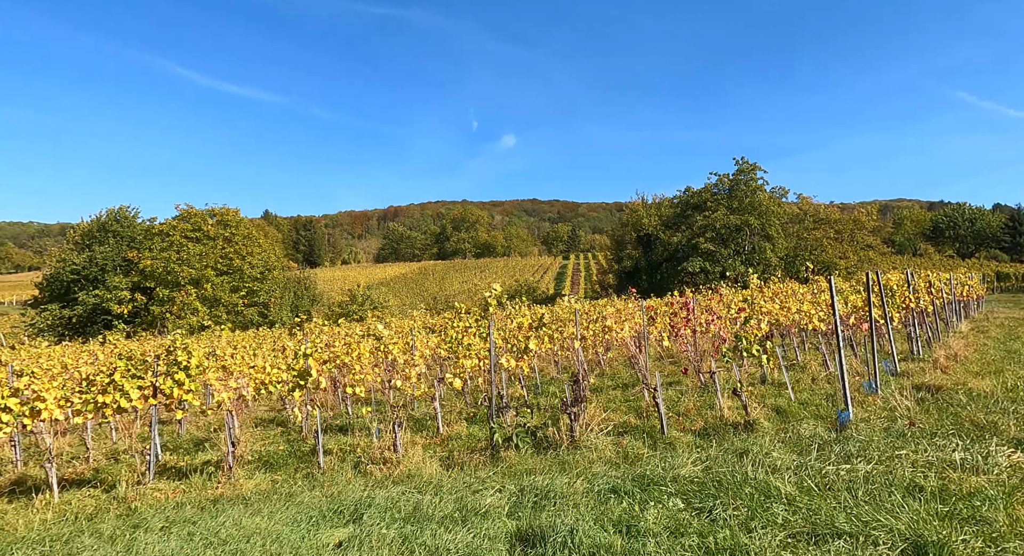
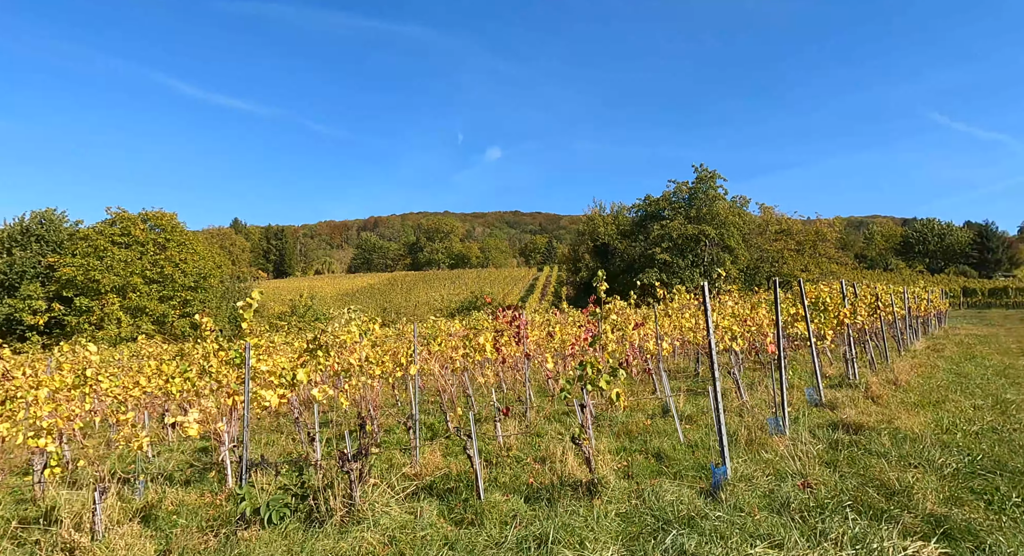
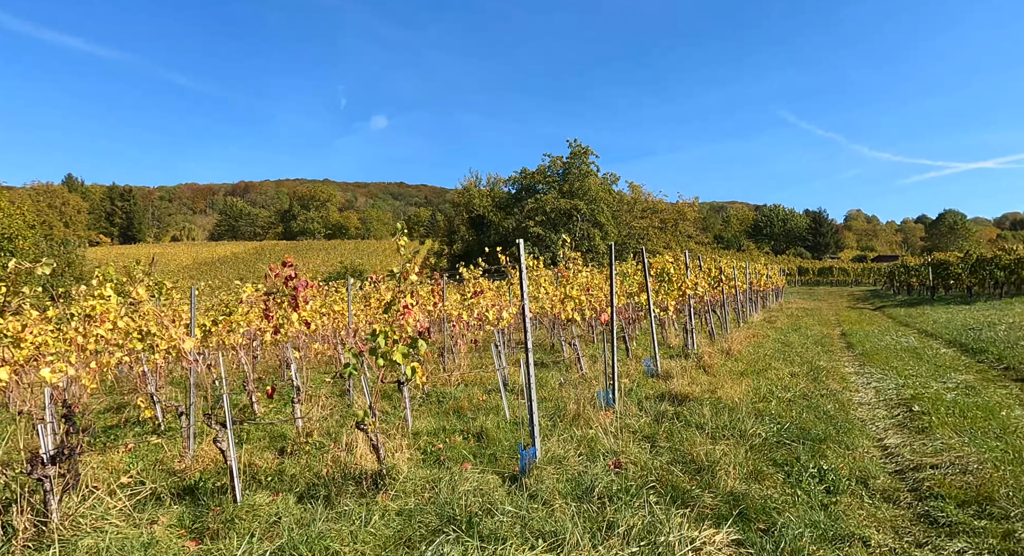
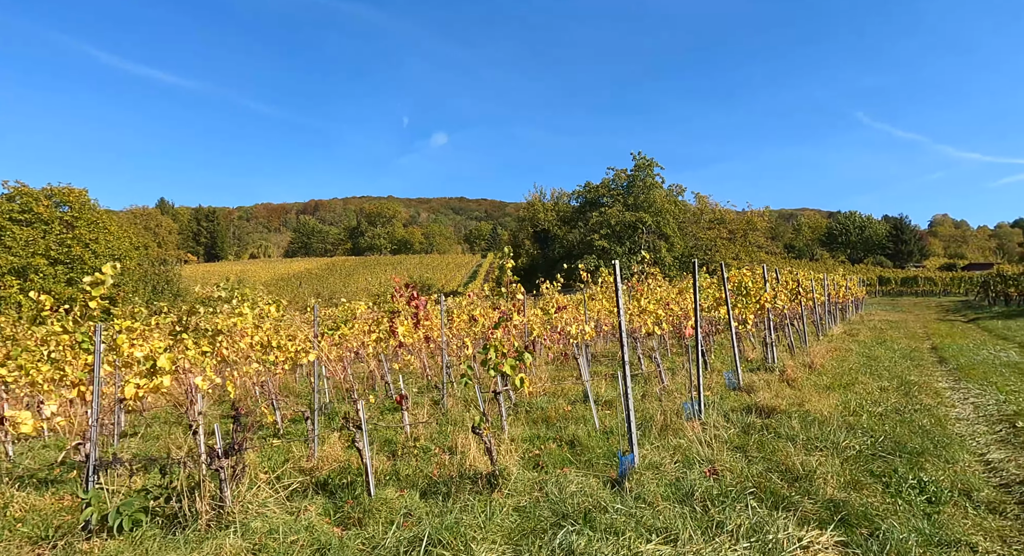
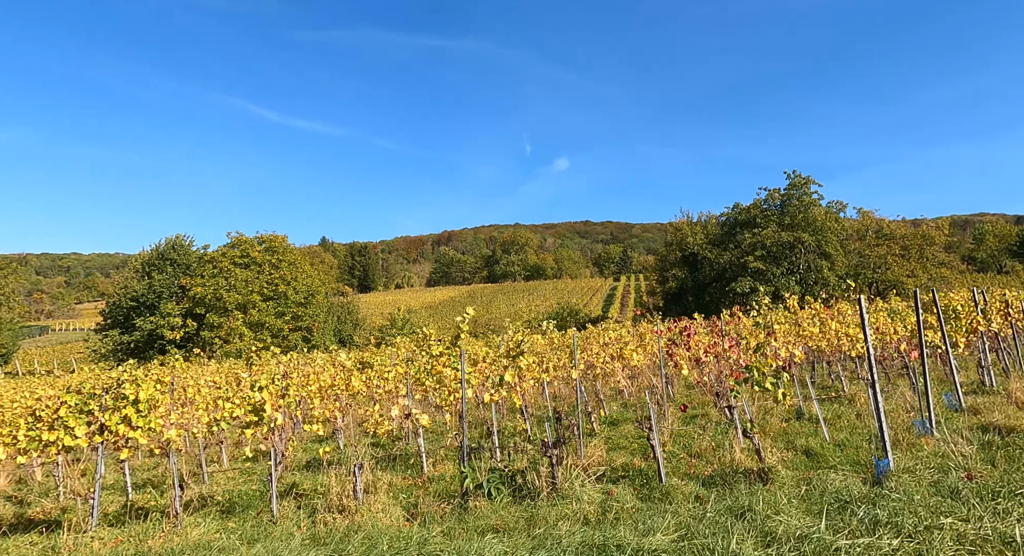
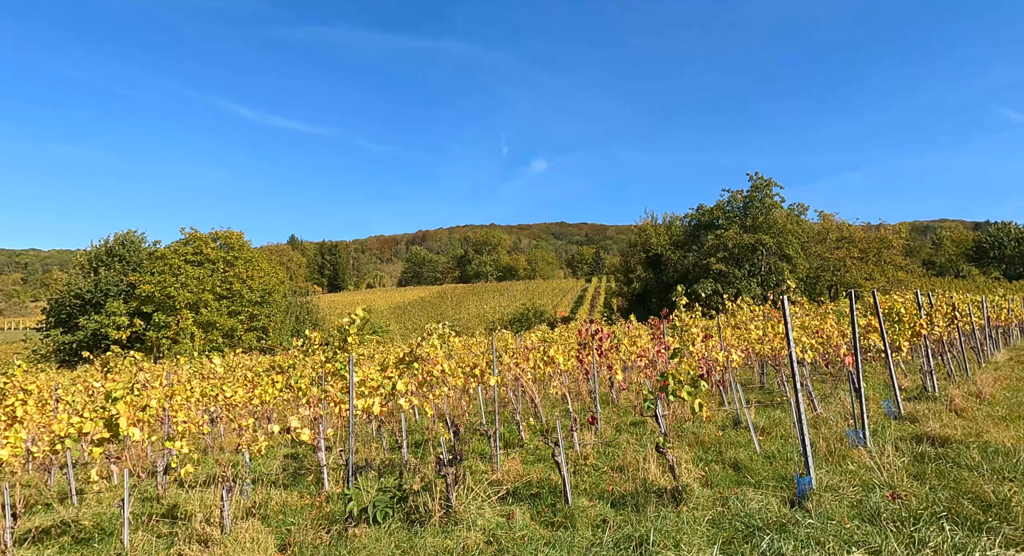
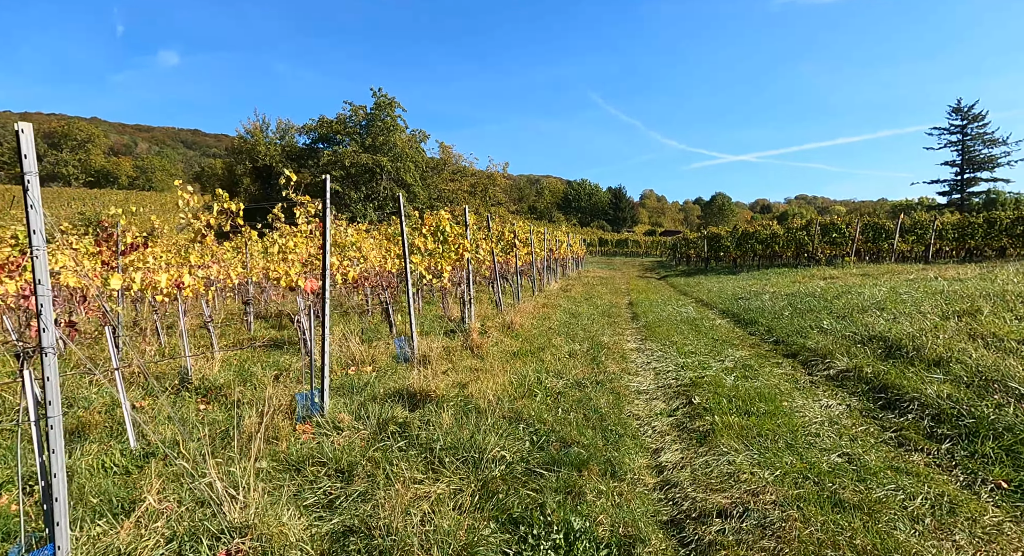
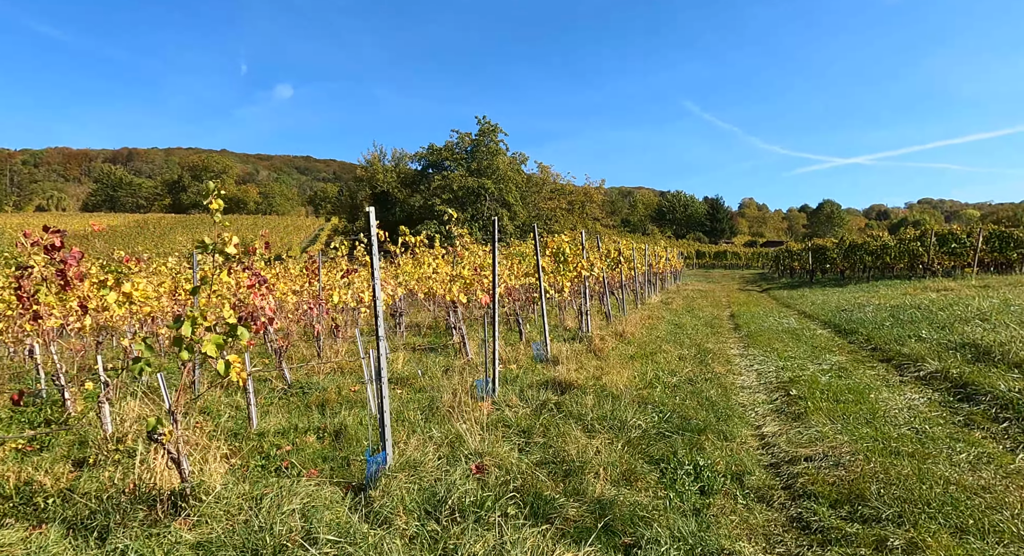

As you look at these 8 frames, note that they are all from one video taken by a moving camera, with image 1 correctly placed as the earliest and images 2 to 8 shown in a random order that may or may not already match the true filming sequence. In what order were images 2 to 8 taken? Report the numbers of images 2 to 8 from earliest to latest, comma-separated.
5, 6, 2, 4, 3, 8, 7
